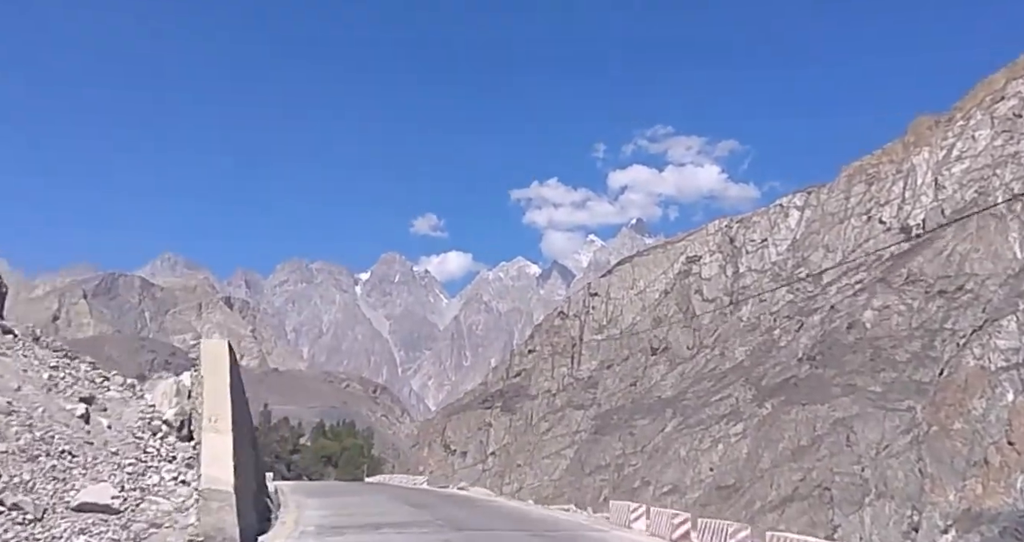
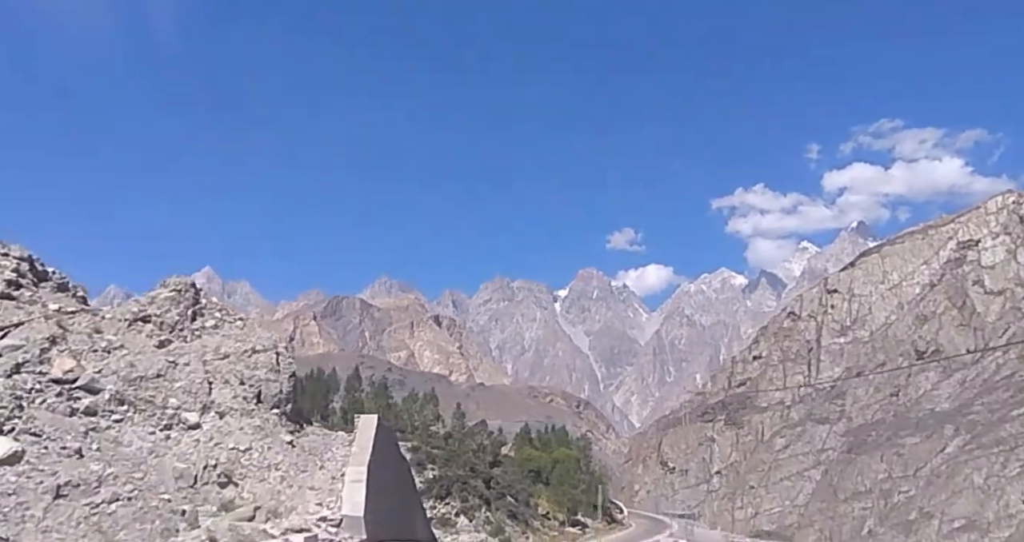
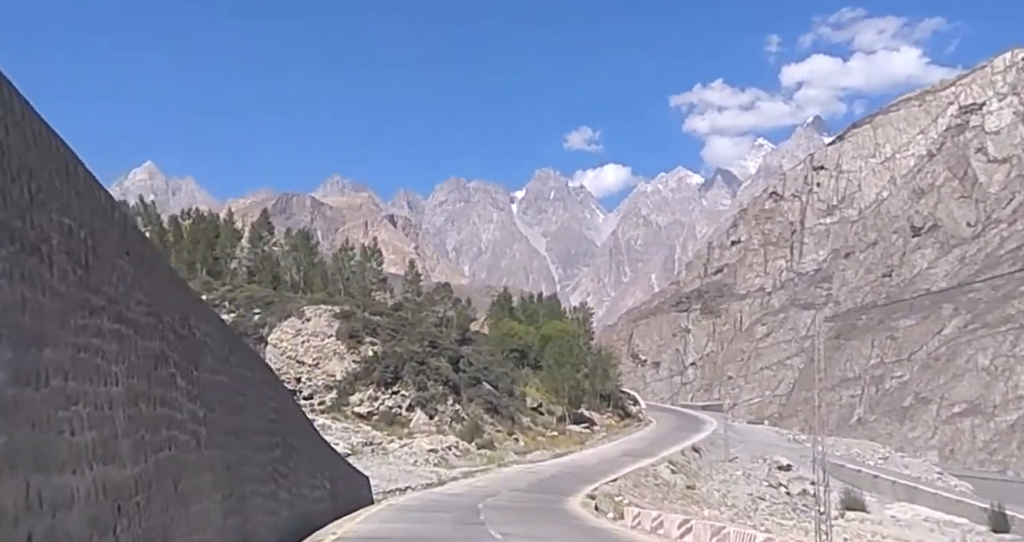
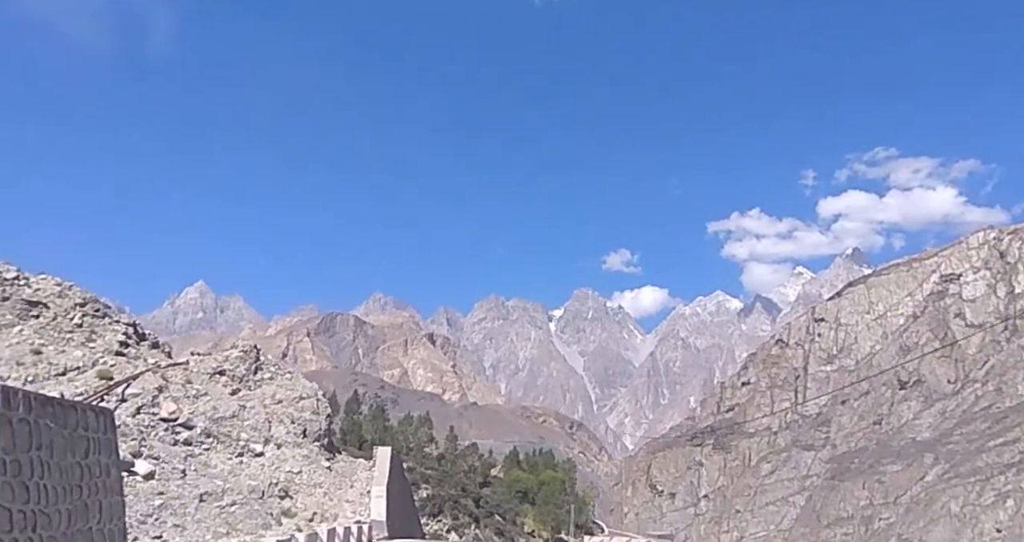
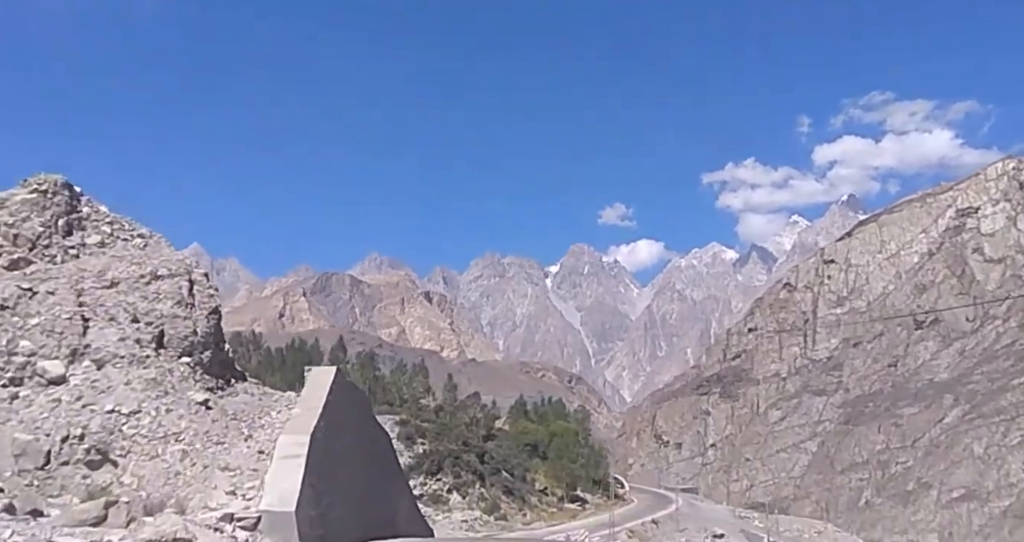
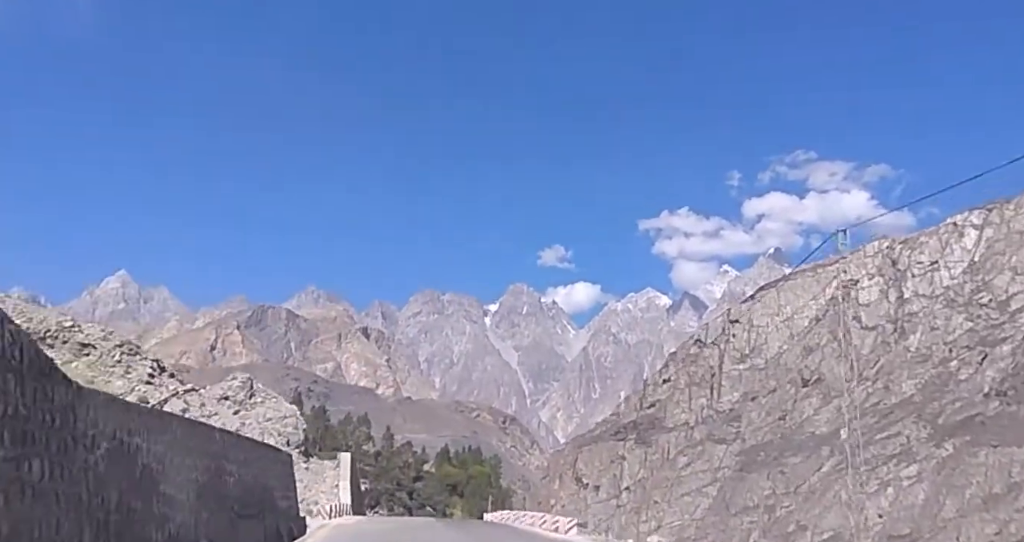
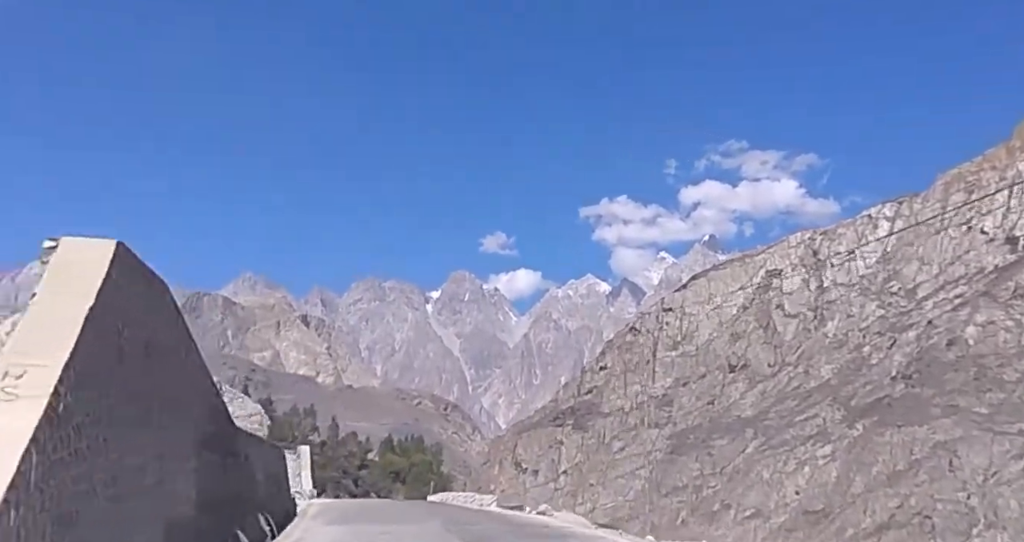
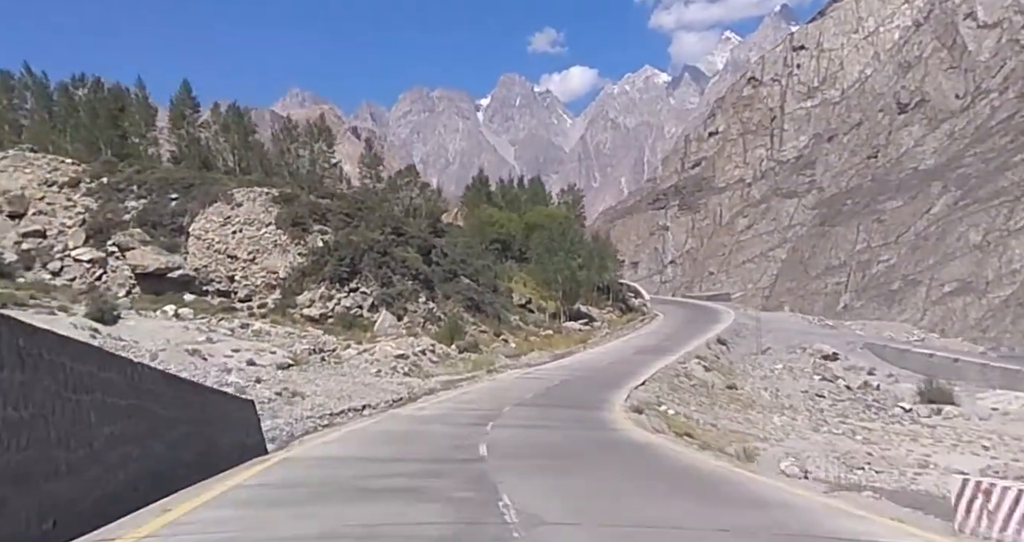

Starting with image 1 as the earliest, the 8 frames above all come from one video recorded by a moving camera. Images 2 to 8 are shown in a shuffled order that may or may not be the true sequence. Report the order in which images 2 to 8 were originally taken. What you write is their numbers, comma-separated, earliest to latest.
7, 6, 4, 2, 5, 3, 8
